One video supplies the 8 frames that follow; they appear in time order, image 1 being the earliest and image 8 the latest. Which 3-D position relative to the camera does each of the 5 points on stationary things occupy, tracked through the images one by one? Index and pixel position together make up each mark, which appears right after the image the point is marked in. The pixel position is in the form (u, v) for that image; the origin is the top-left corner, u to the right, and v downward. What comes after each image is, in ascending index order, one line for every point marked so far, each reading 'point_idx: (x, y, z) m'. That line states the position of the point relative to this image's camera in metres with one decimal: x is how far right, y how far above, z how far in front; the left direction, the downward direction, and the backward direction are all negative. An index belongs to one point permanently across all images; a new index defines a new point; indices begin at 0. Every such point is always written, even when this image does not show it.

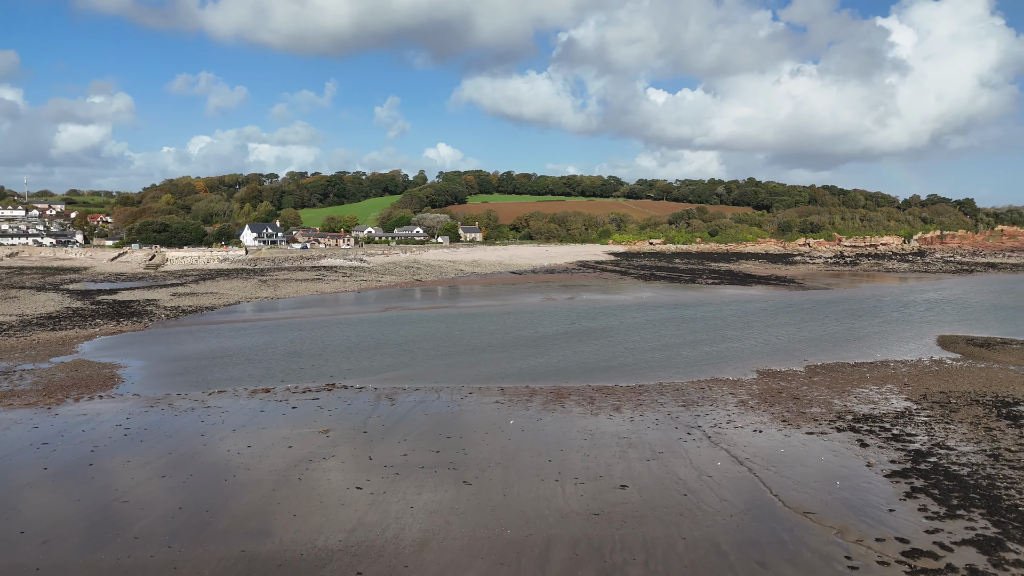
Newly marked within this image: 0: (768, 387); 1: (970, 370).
0: (+4.2, -1.7, +12.0) m
1: (+8.4, -1.5, +13.4) m
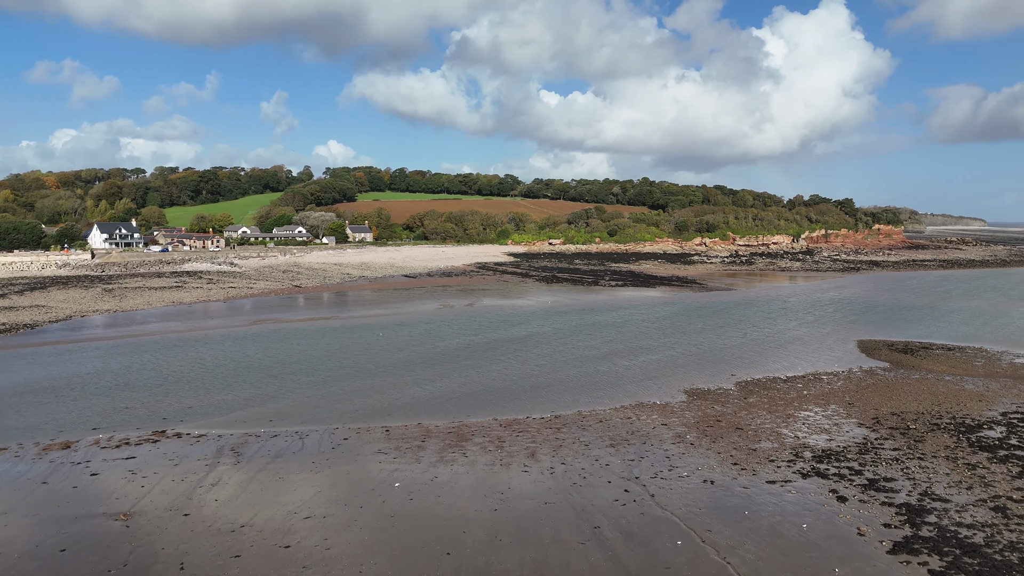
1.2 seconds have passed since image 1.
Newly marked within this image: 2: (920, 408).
0: (+2.7, -1.8, +10.2) m
1: (+6.7, -1.6, +12.2) m
2: (+5.8, -1.7, +10.3) m
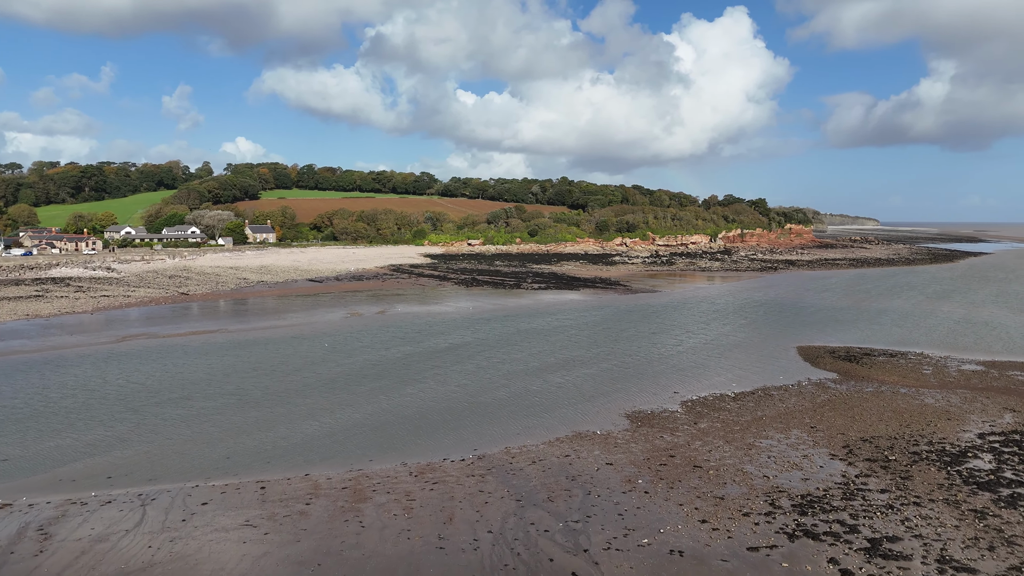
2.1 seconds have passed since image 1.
0: (+1.7, -1.9, +8.7) m
1: (+5.4, -1.7, +11.1) m
2: (+4.8, -1.8, +9.1) m
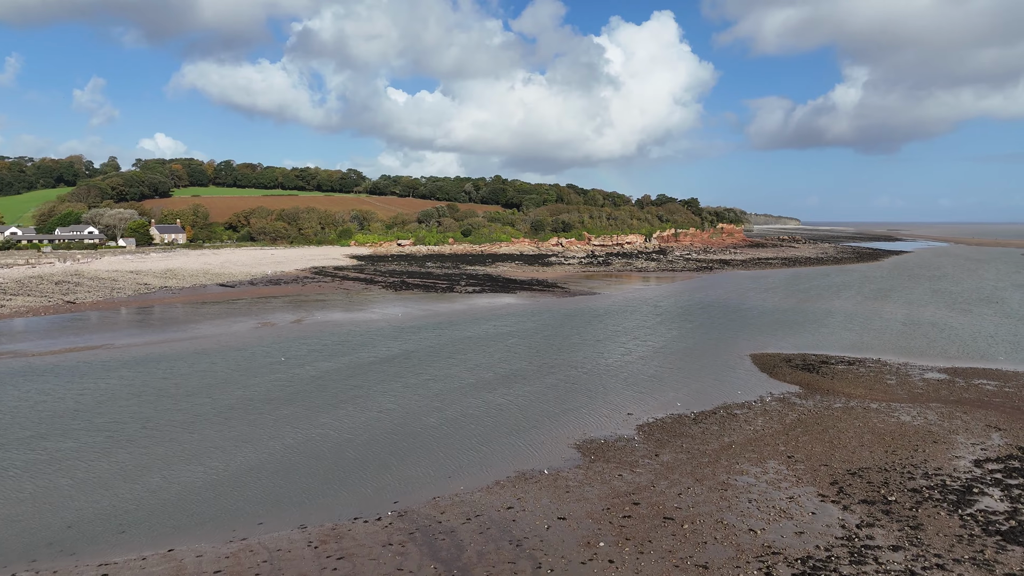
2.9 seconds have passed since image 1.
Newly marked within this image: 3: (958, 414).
0: (+1.0, -2.0, +7.2) m
1: (+4.5, -1.8, +9.9) m
2: (+4.0, -1.9, +7.9) m
3: (+6.2, -1.8, +10.1) m
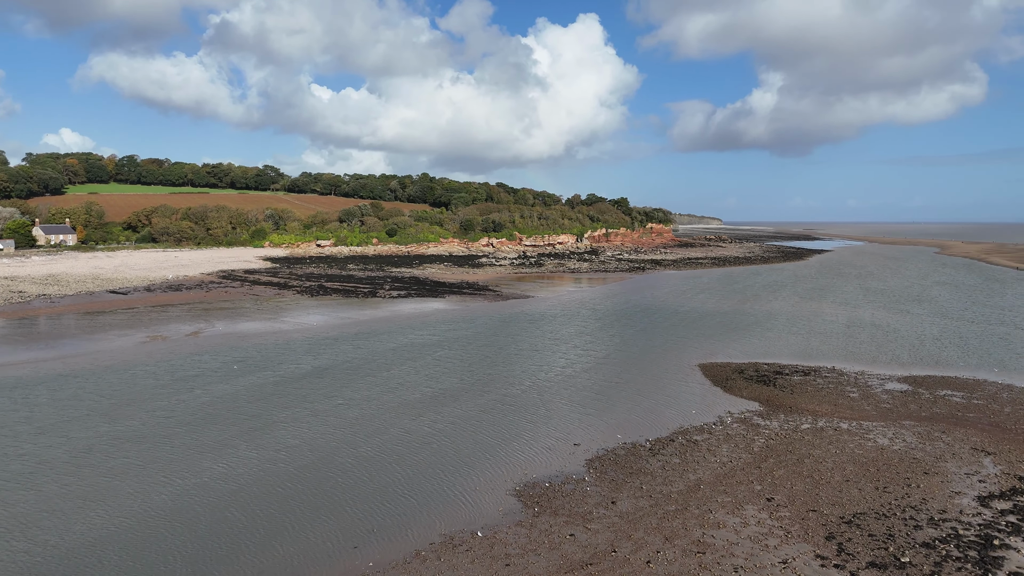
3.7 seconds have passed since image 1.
0: (+0.4, -2.1, +5.7) m
1: (+3.6, -1.9, +8.7) m
2: (+3.4, -2.0, +6.7) m
3: (+5.3, -1.8, +9.1) m
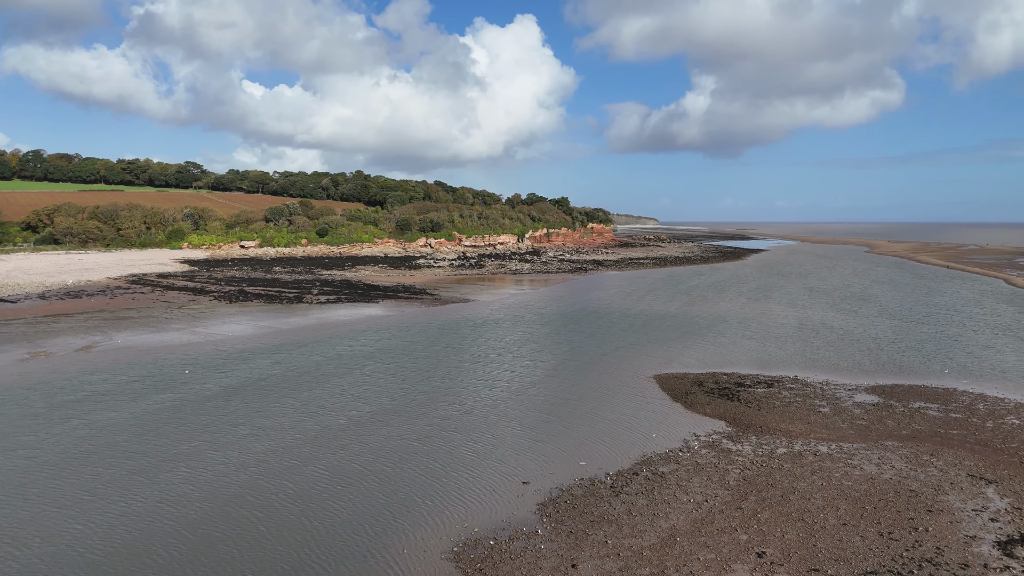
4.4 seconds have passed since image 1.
0: (0.0, -2.3, +4.4) m
1: (+2.9, -2.0, +7.6) m
2: (+2.9, -2.1, +5.6) m
3: (+4.7, -1.9, +8.1) m
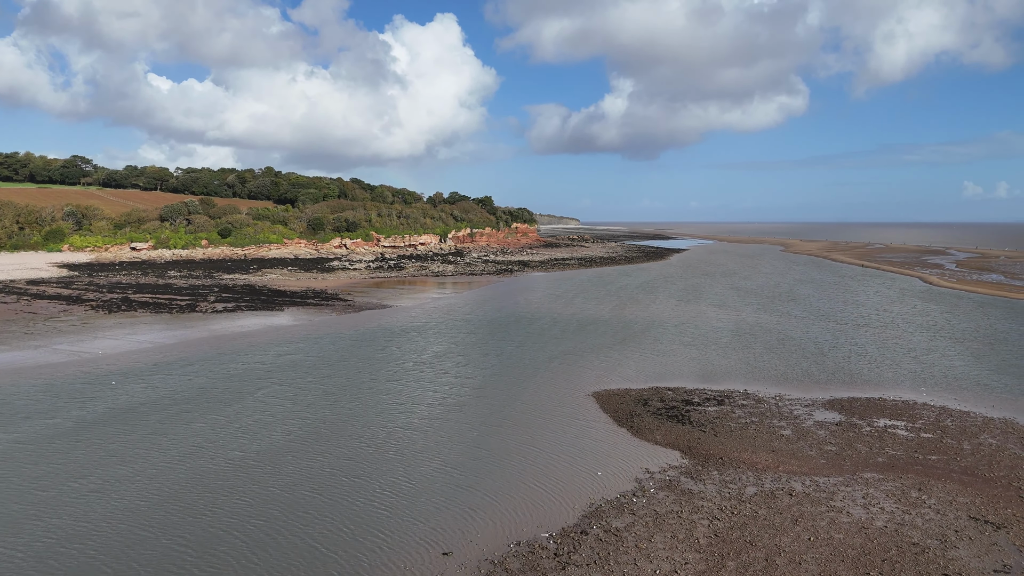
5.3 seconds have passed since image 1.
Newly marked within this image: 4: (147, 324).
0: (-0.3, -2.4, +2.7) m
1: (+2.2, -2.1, +6.3) m
2: (+2.4, -2.2, +4.3) m
3: (+3.9, -2.0, +7.0) m
4: (-9.0, -0.9, +17.9) m
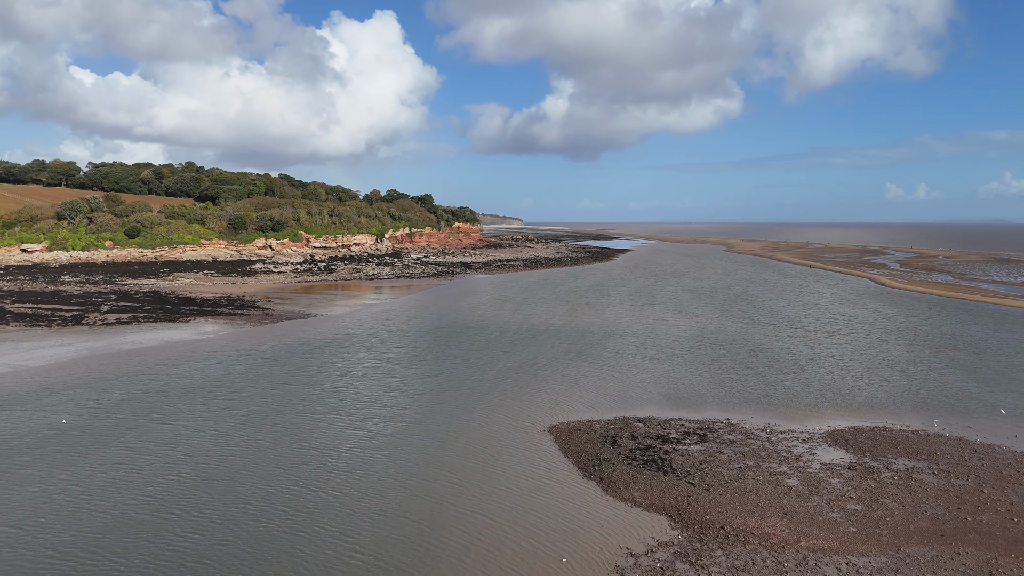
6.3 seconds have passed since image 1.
0: (-0.4, -2.5, +0.6) m
1: (+1.8, -2.2, +4.4) m
2: (+2.2, -2.3, +2.4) m
3: (+3.4, -2.1, +5.2) m
4: (-10.3, -1.1, +15.1) m
